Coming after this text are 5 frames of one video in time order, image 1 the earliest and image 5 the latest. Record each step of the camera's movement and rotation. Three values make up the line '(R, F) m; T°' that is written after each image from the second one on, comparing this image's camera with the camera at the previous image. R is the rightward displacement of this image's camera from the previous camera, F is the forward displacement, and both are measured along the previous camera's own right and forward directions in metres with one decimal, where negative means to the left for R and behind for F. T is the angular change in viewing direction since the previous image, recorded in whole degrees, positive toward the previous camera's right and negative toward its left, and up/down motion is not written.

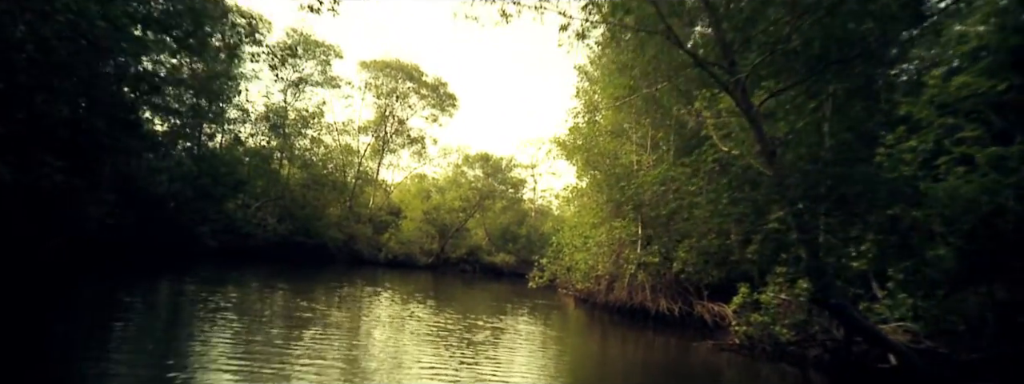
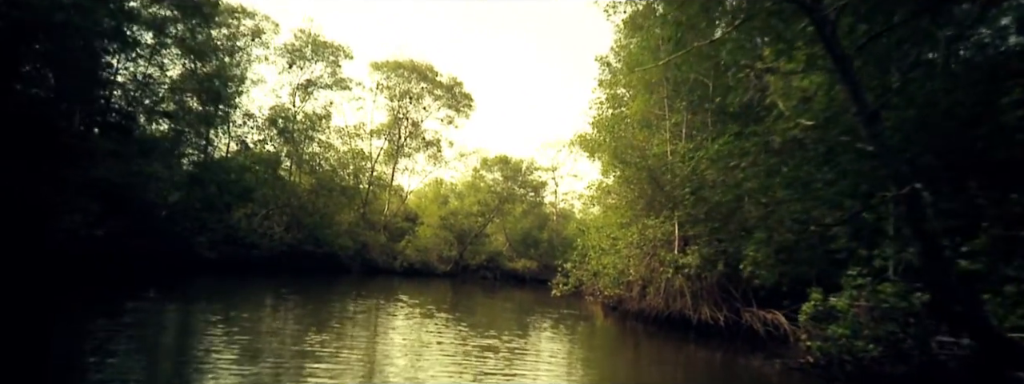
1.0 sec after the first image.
(+0.1, +2.5) m; -2°
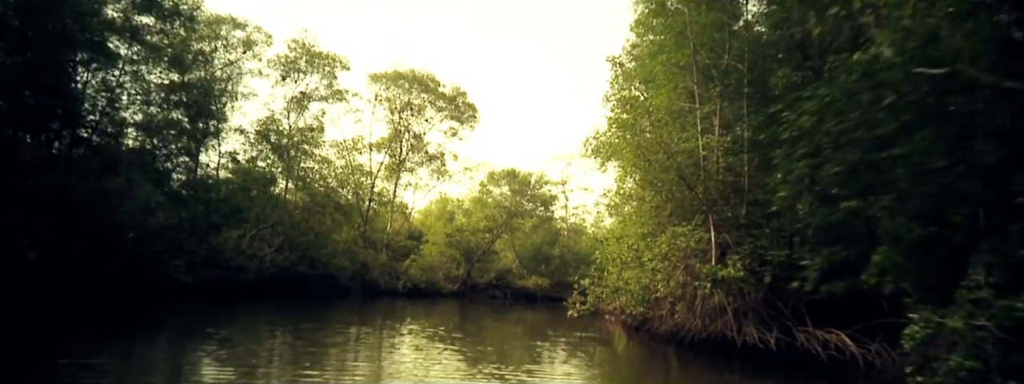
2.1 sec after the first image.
(+0.1, +2.8) m; -1°
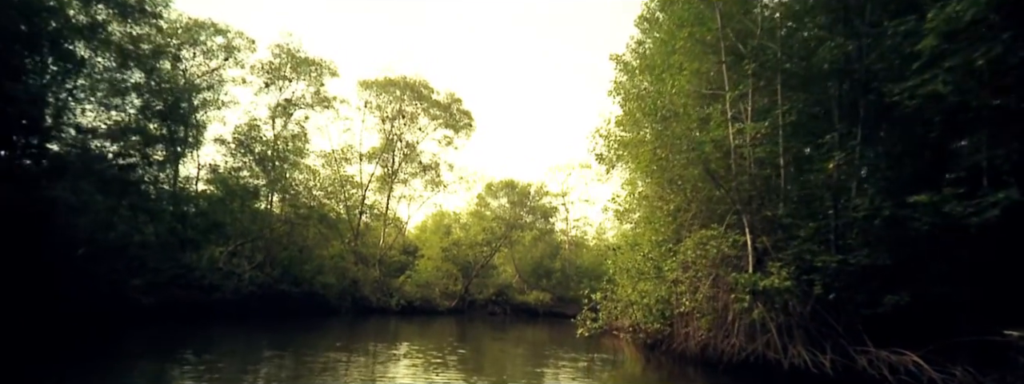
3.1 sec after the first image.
(0.0, +2.5) m; 0°
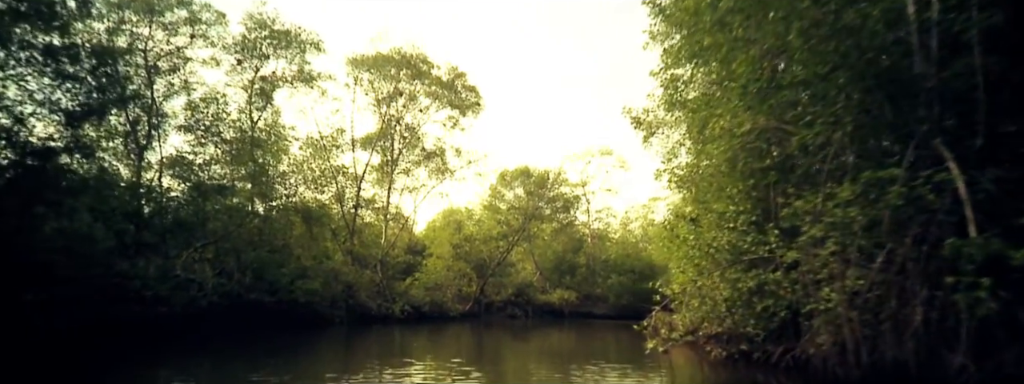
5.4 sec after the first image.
(-0.3, +6.1) m; -1°
